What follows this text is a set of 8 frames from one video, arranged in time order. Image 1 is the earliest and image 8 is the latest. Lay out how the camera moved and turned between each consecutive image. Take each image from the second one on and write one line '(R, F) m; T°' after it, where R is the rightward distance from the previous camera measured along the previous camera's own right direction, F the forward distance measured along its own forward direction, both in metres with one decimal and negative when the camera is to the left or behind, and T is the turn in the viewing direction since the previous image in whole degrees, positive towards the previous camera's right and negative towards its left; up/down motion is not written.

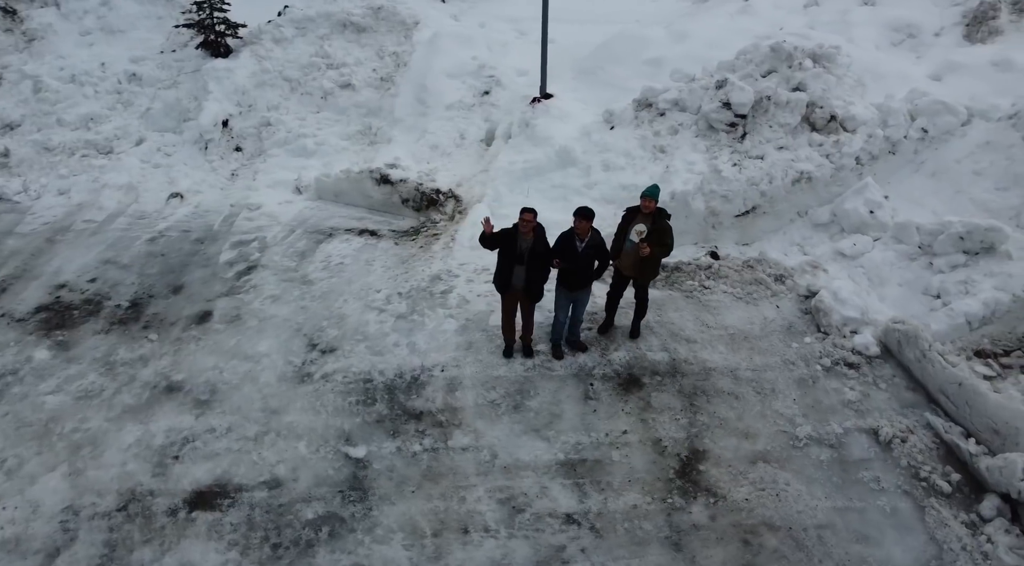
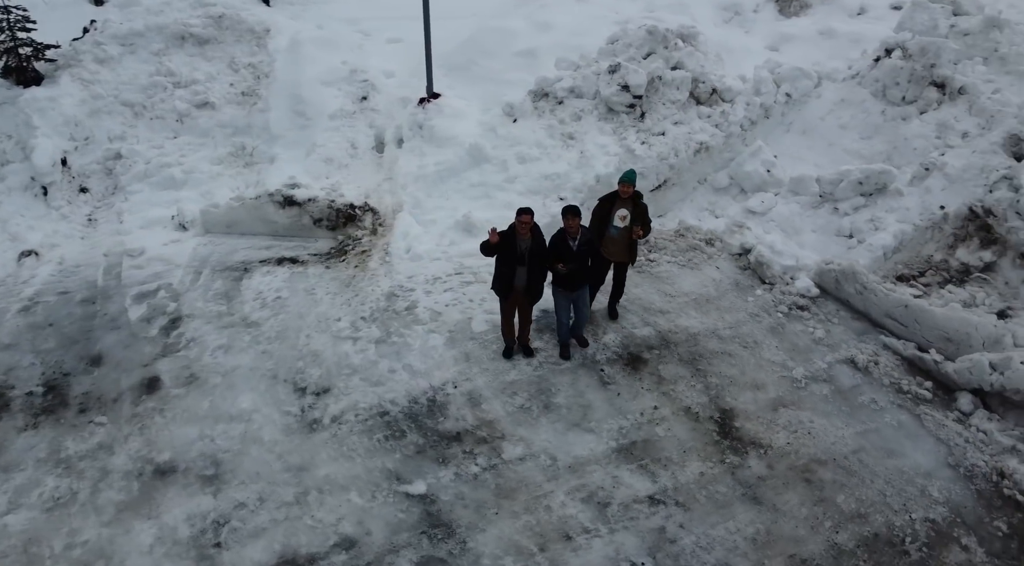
(-1.8, +0.5) m; +17°
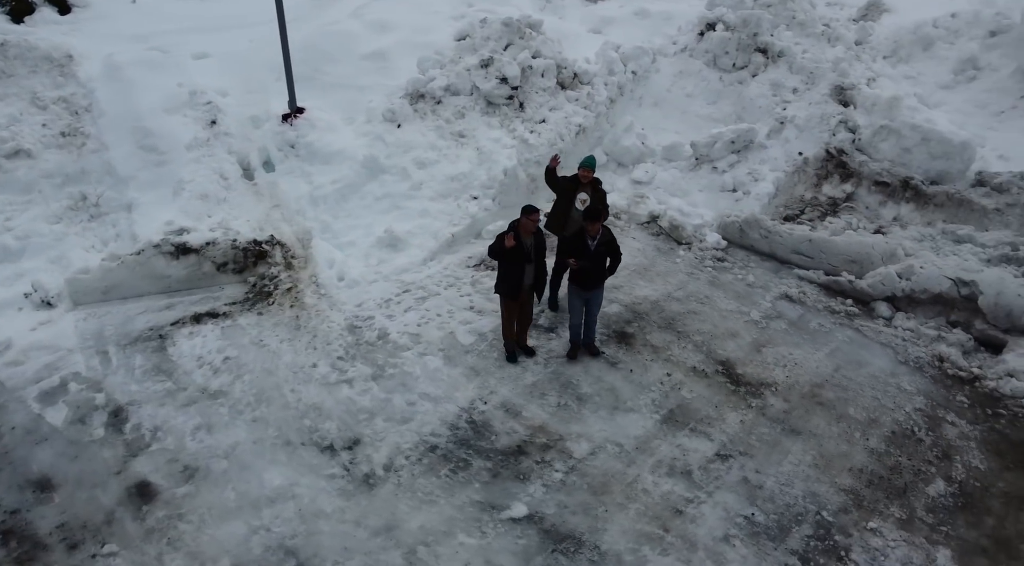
(-1.9, +0.5) m; +19°
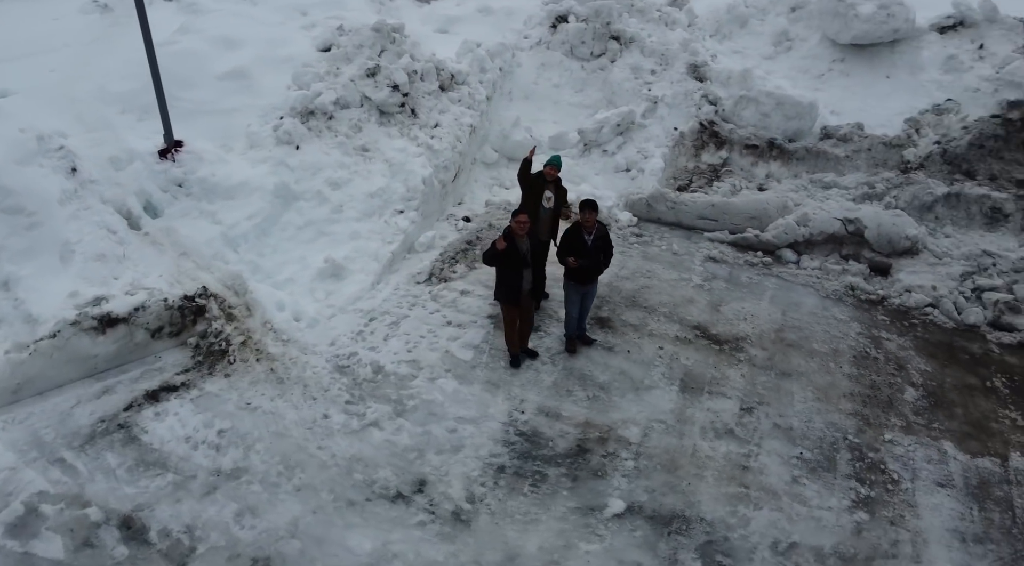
(-1.7, +0.3) m; +17°
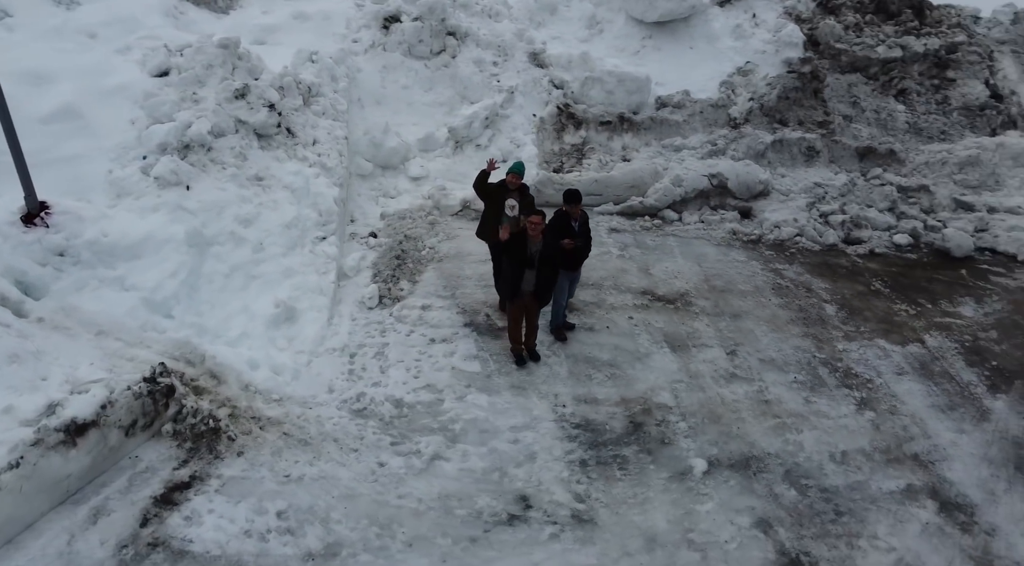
(-2.0, +0.3) m; +19°
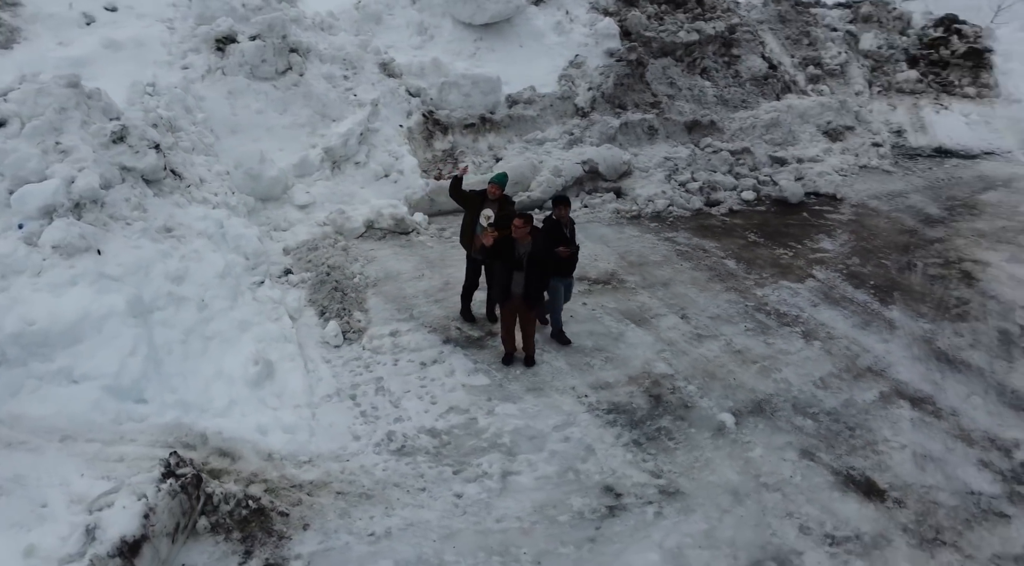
(-1.9, +0.2) m; +18°
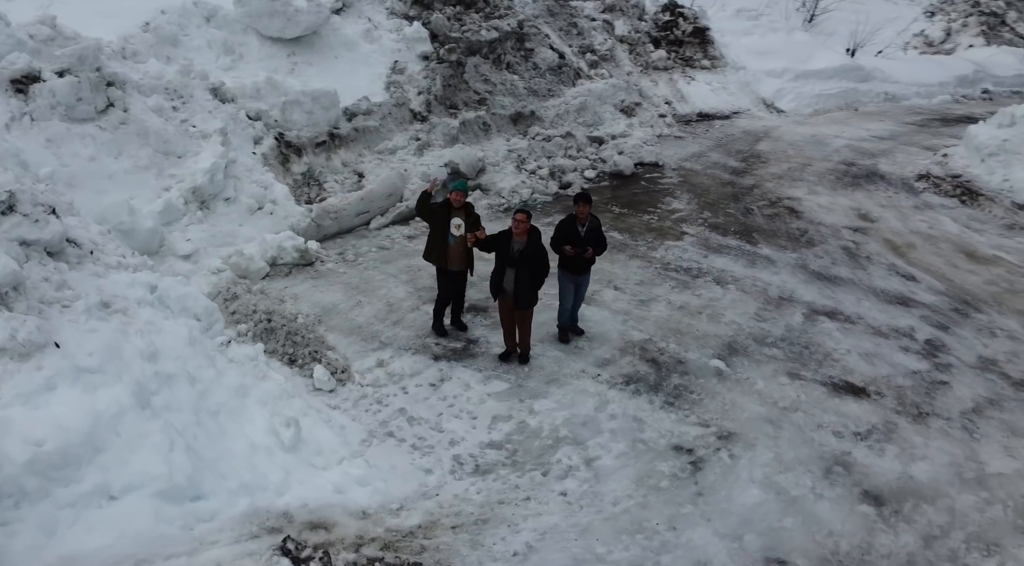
(-2.1, +0.4) m; +20°
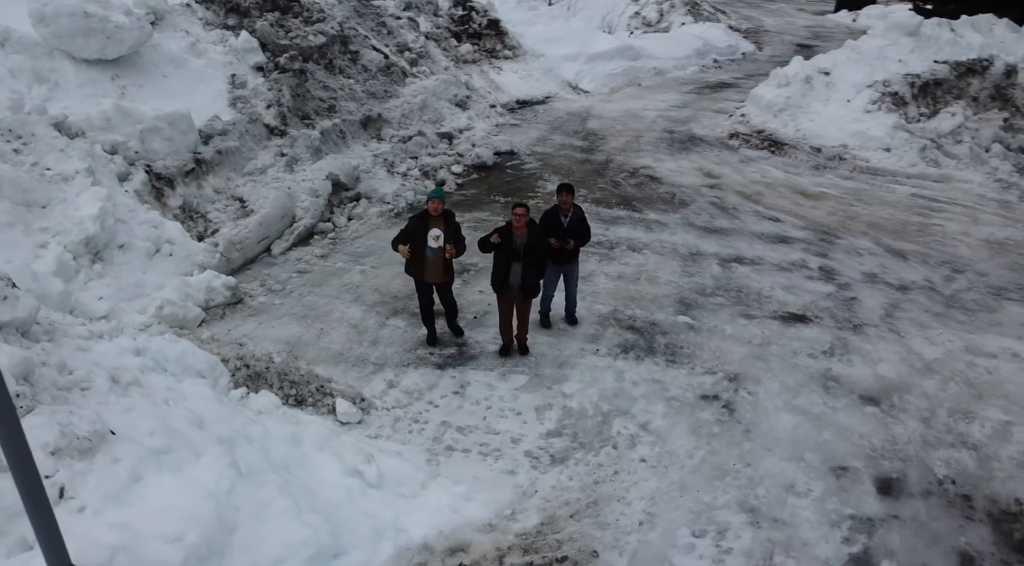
(-1.9, +0.2) m; +17°
